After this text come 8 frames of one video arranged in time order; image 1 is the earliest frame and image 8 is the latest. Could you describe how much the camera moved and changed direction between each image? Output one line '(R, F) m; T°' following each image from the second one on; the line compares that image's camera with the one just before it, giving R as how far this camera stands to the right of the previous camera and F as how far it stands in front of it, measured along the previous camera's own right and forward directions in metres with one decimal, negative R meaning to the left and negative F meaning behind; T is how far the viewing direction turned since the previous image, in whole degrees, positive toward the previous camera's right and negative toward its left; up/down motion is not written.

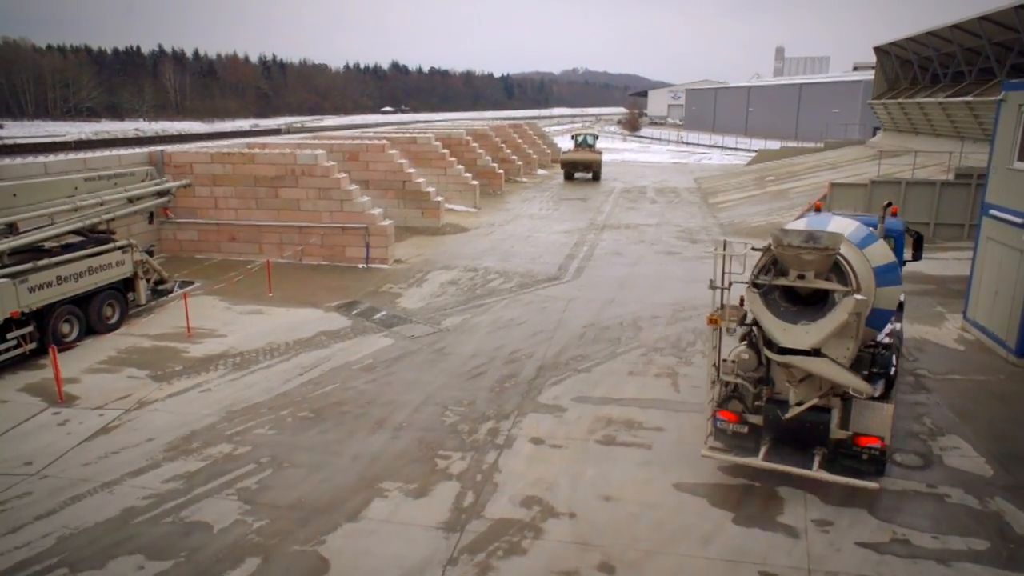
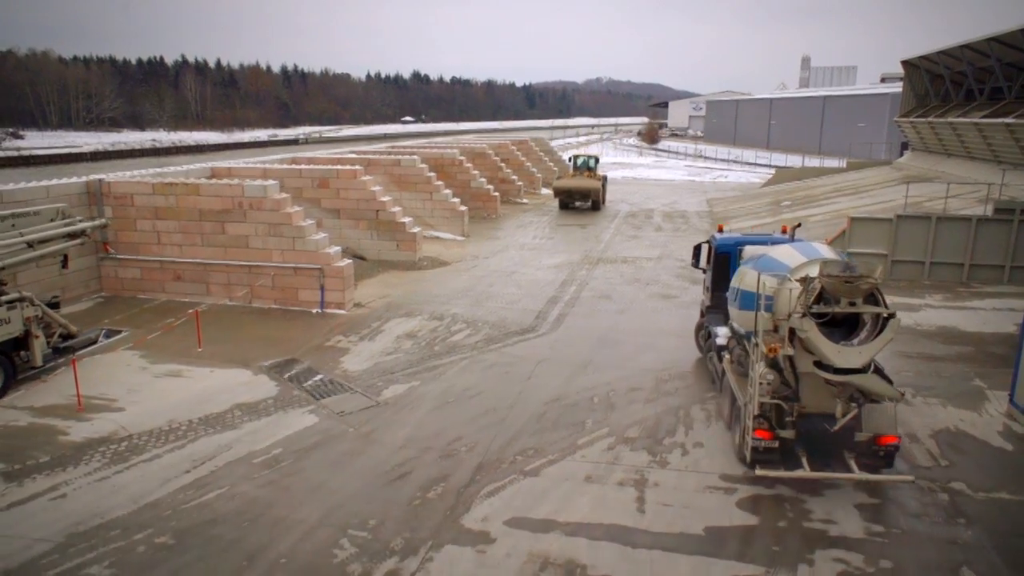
(+0.9, +1.7) m; -2°
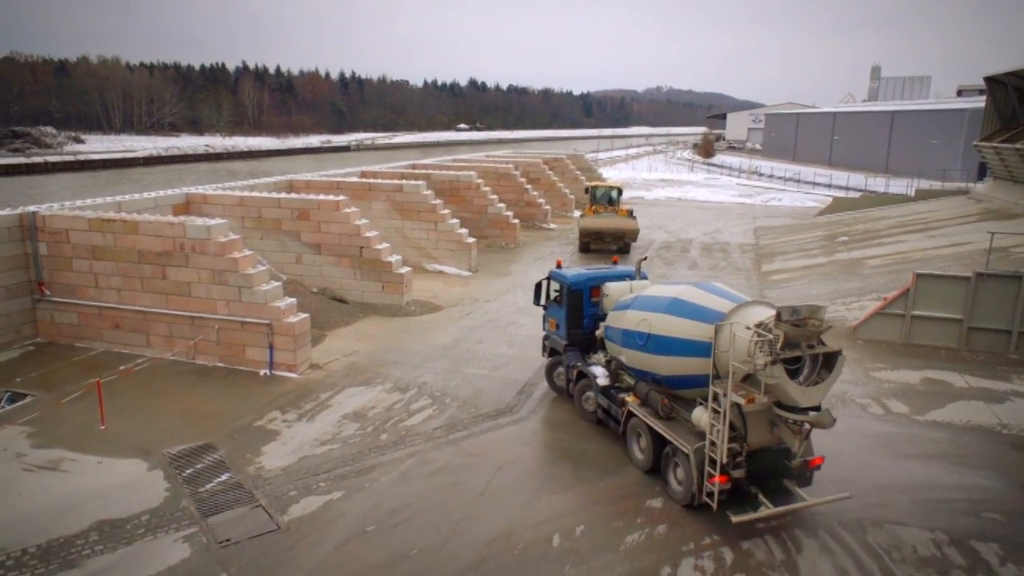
(+1.1, +2.2) m; -4°
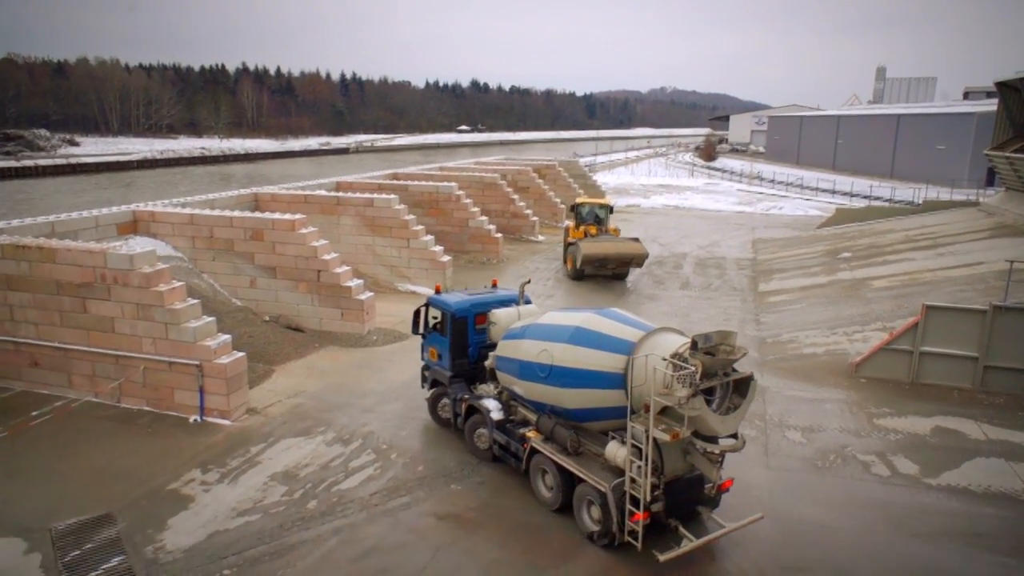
(+0.6, +1.2) m; 0°
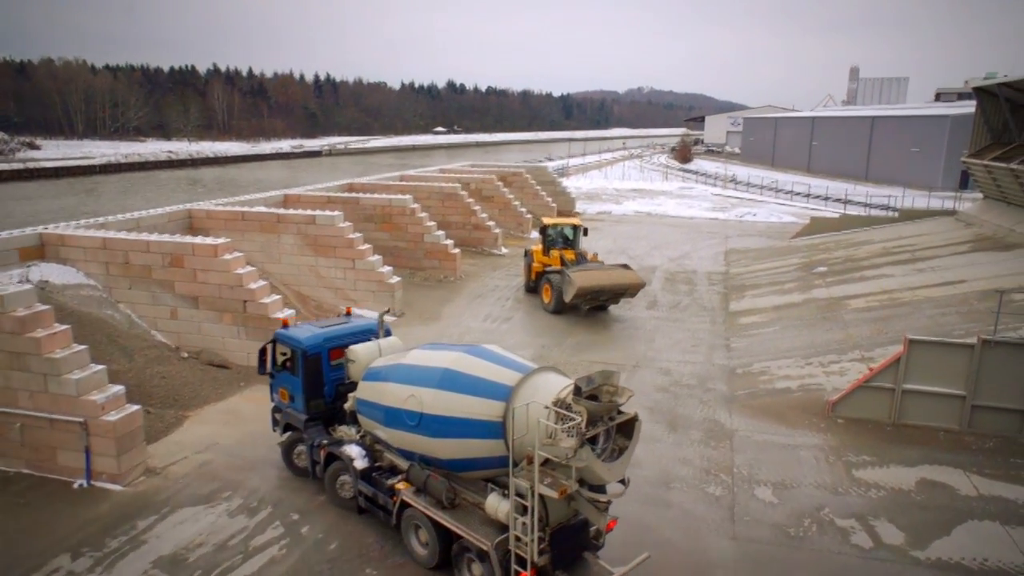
(+0.5, +1.2) m; +2°
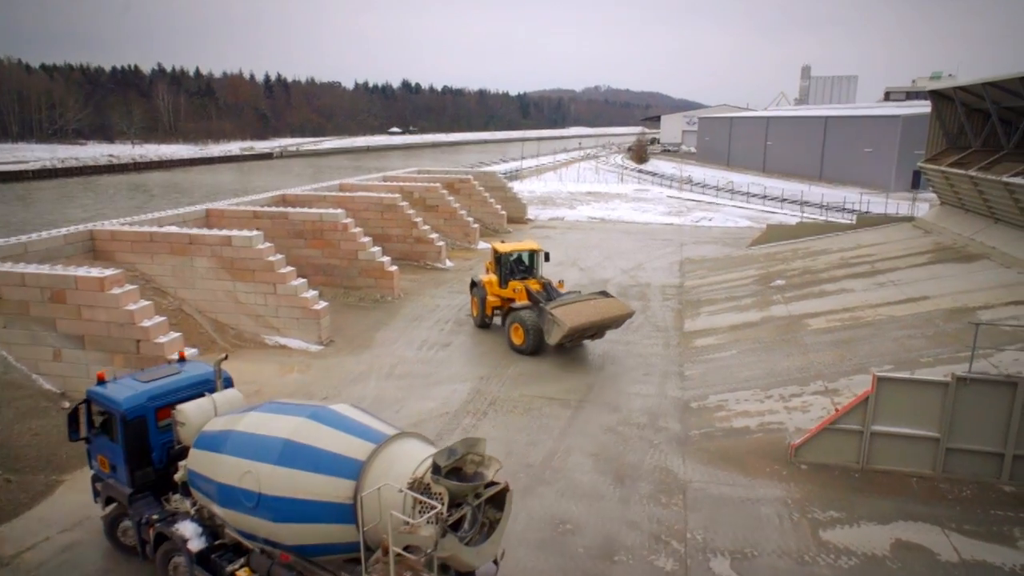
(+0.5, +1.2) m; +3°
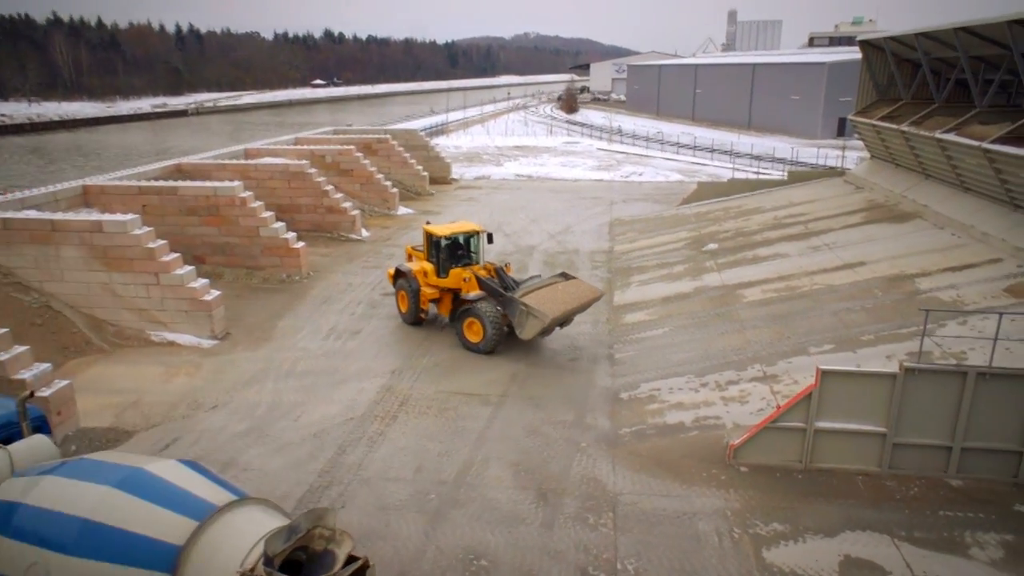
(+0.4, +1.2) m; +5°
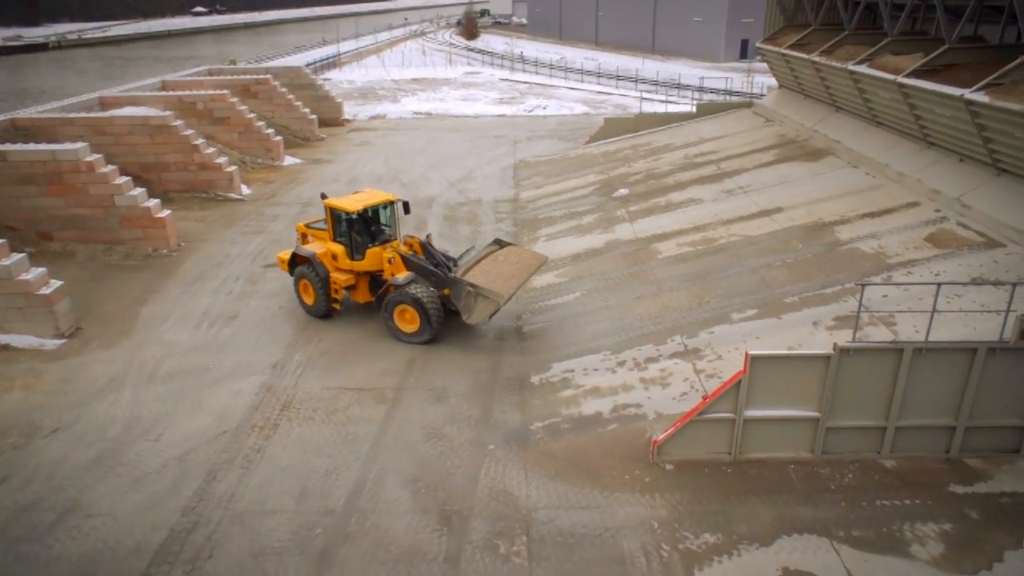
(+0.3, +1.3) m; +6°
